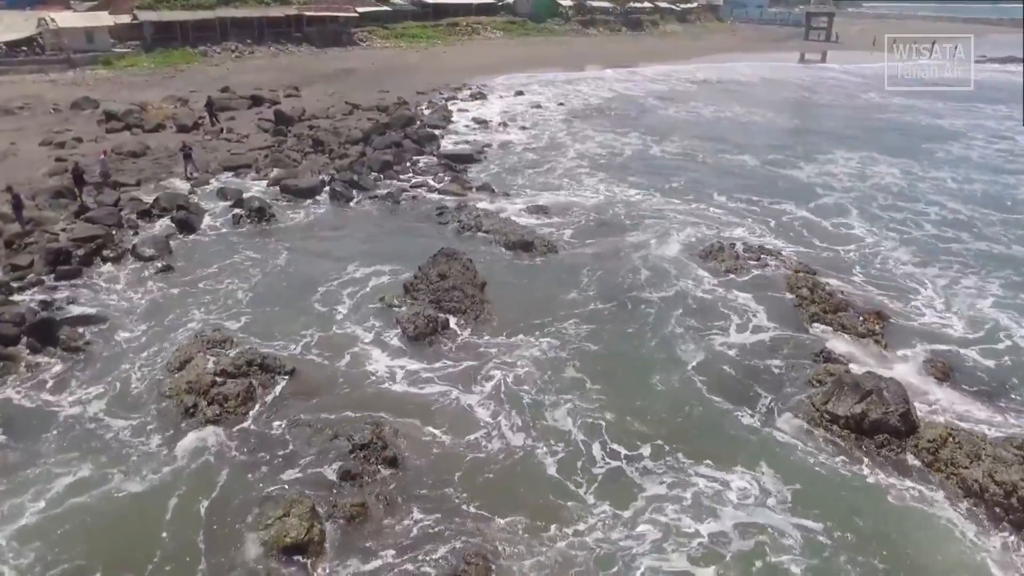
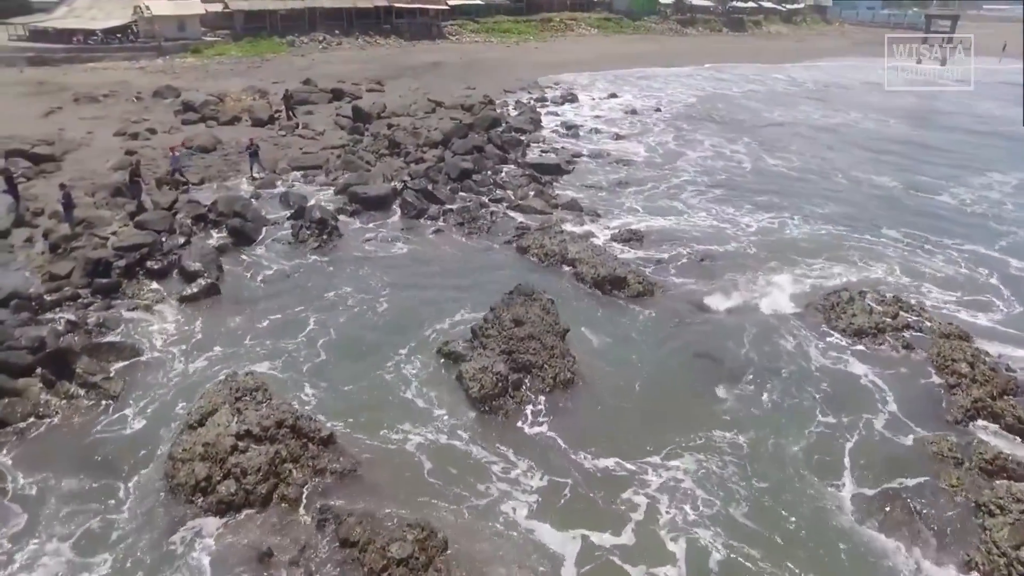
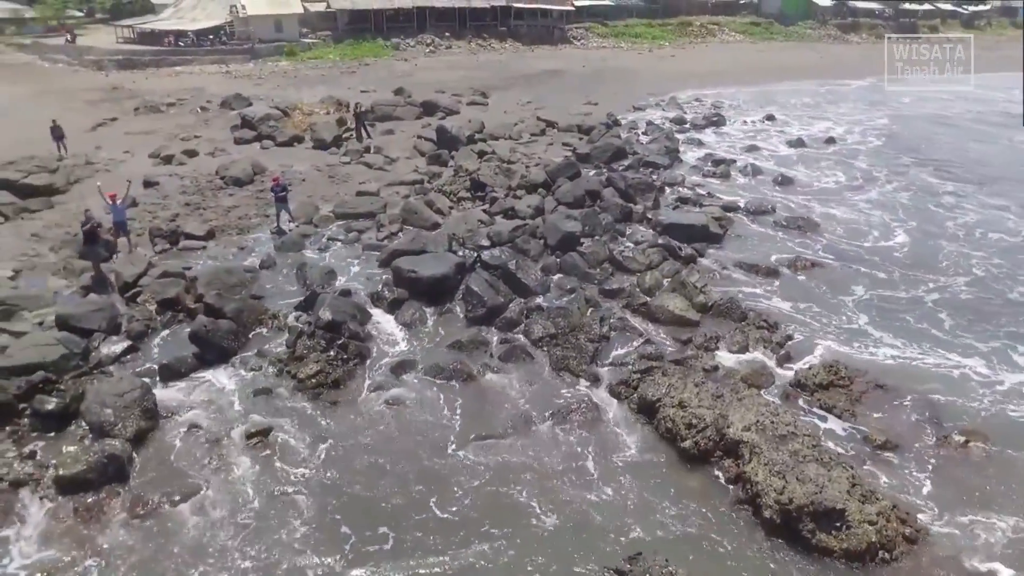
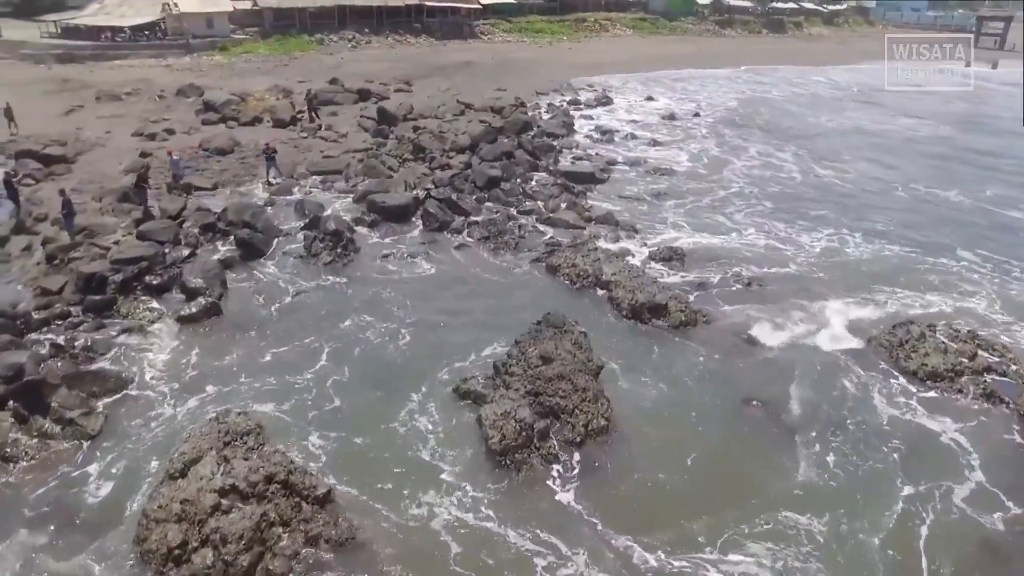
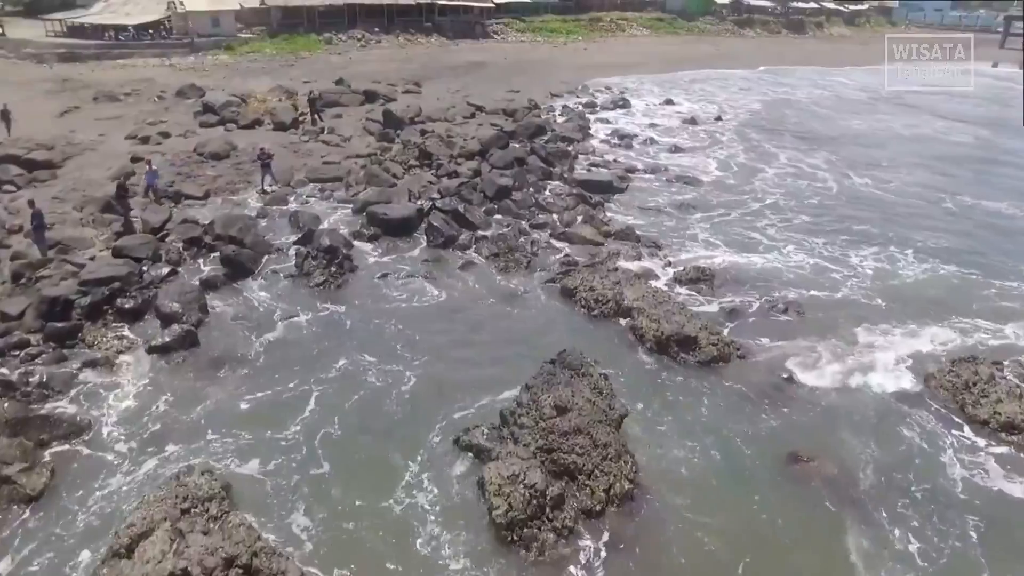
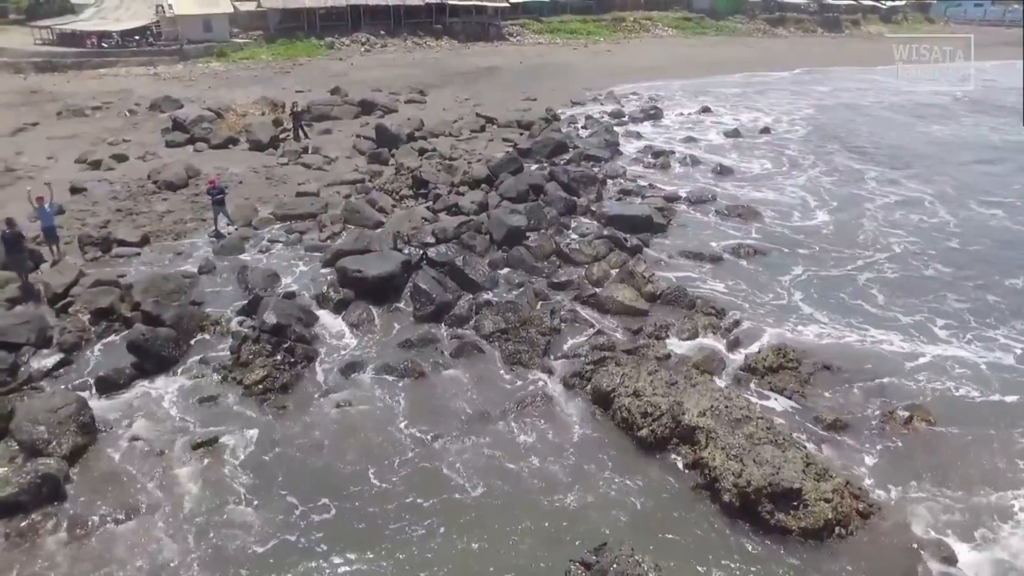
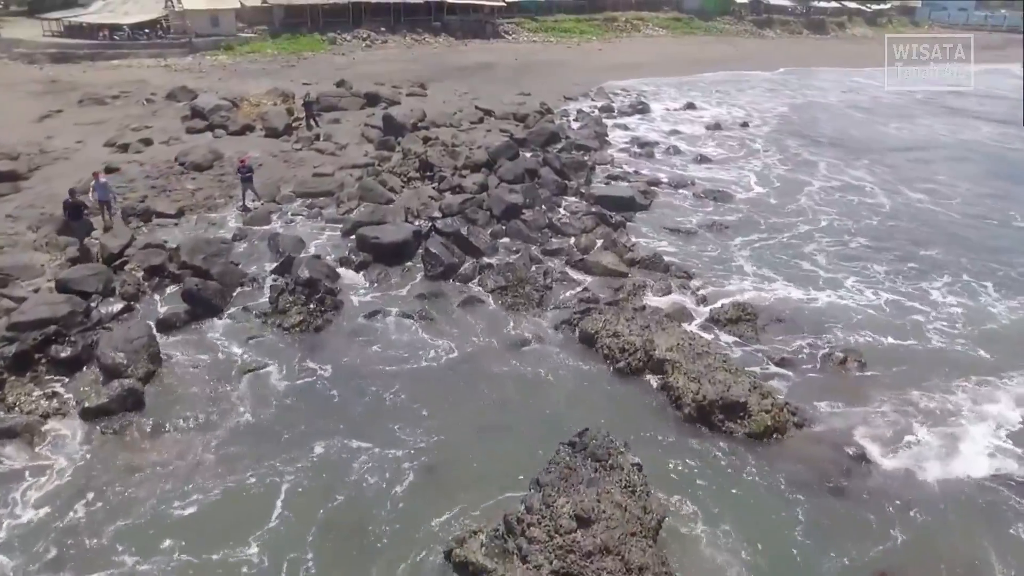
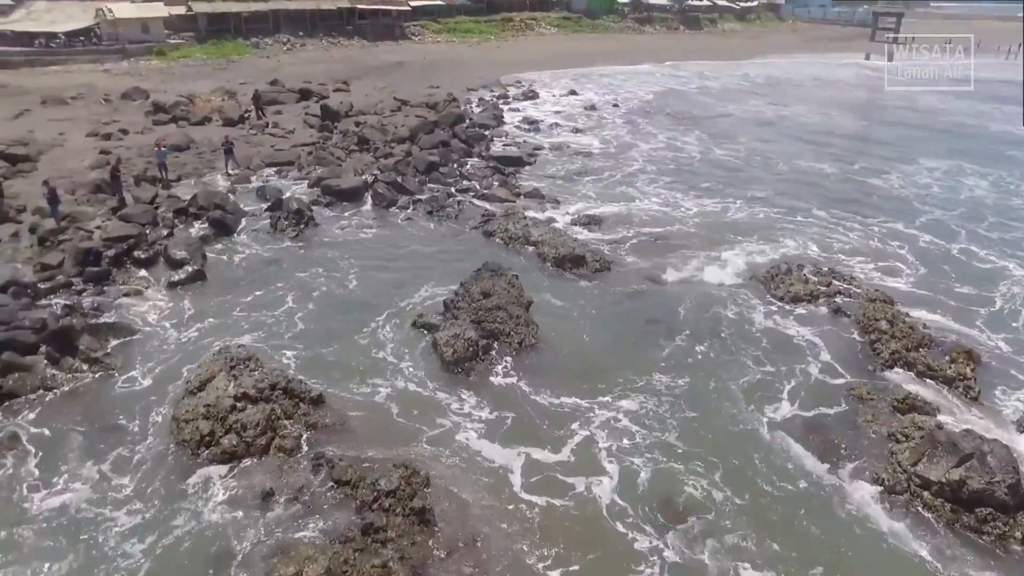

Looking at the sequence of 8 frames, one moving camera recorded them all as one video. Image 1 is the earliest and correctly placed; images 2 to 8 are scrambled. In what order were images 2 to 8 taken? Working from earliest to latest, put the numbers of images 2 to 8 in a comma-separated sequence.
8, 2, 4, 5, 7, 6, 3
